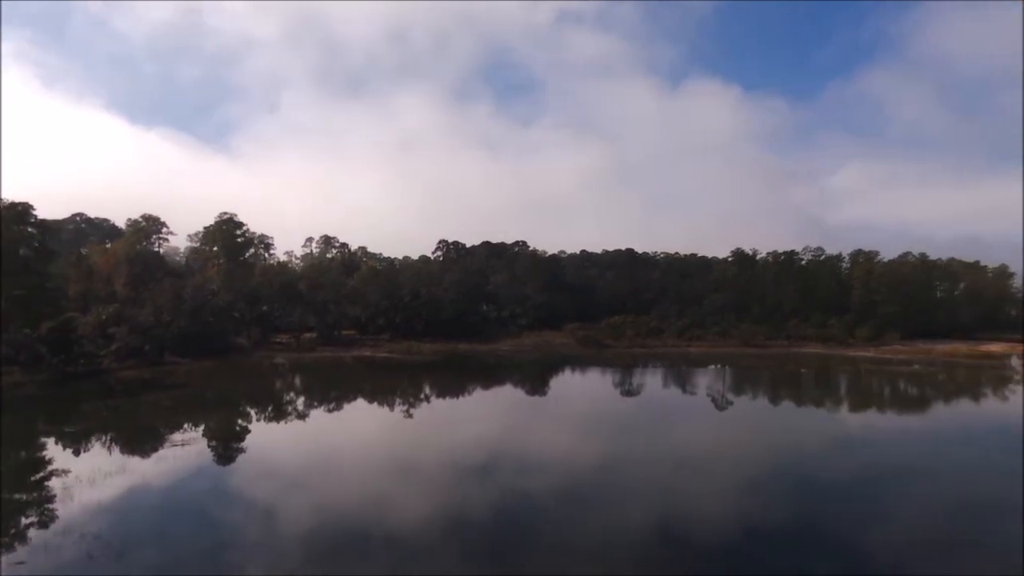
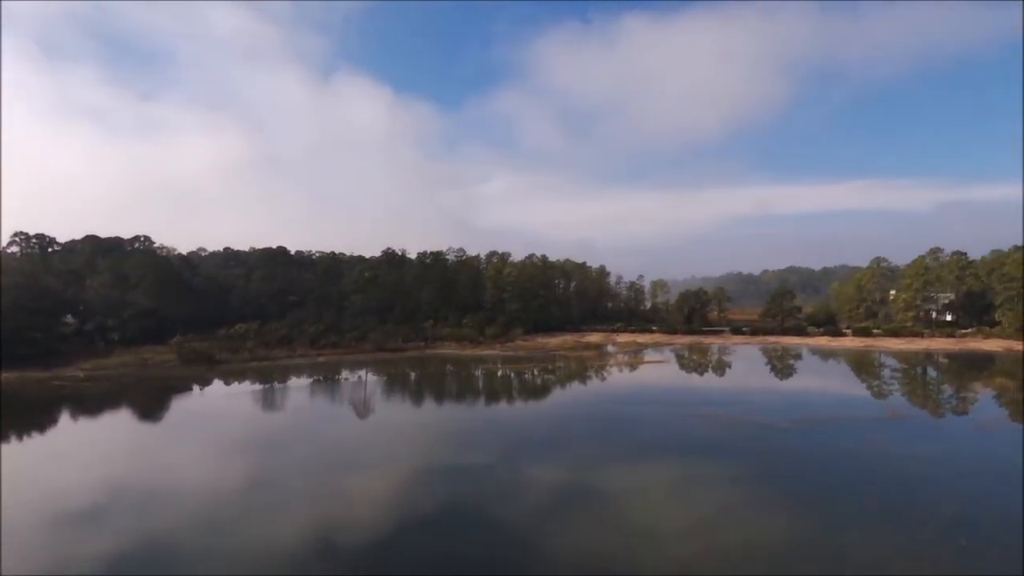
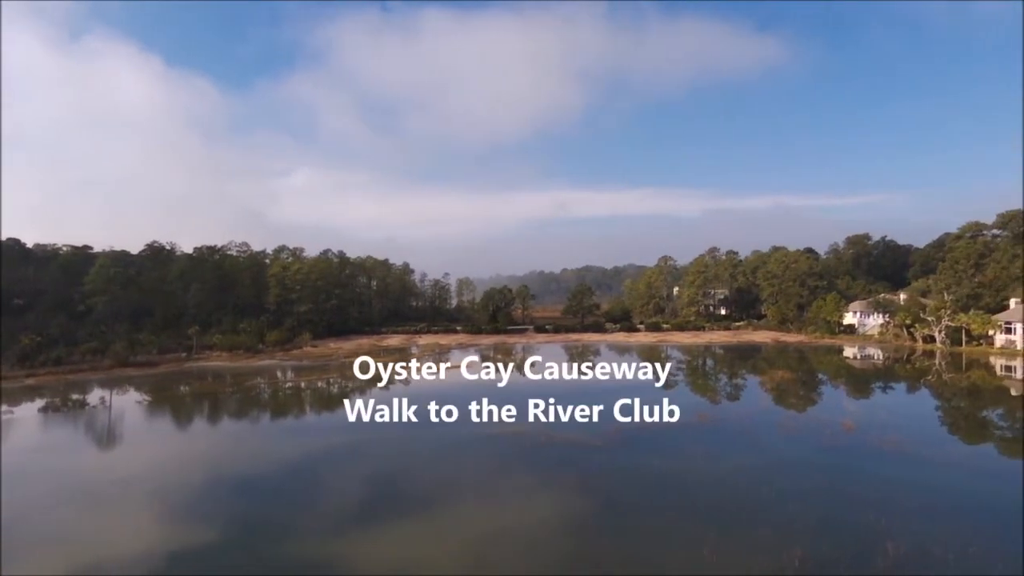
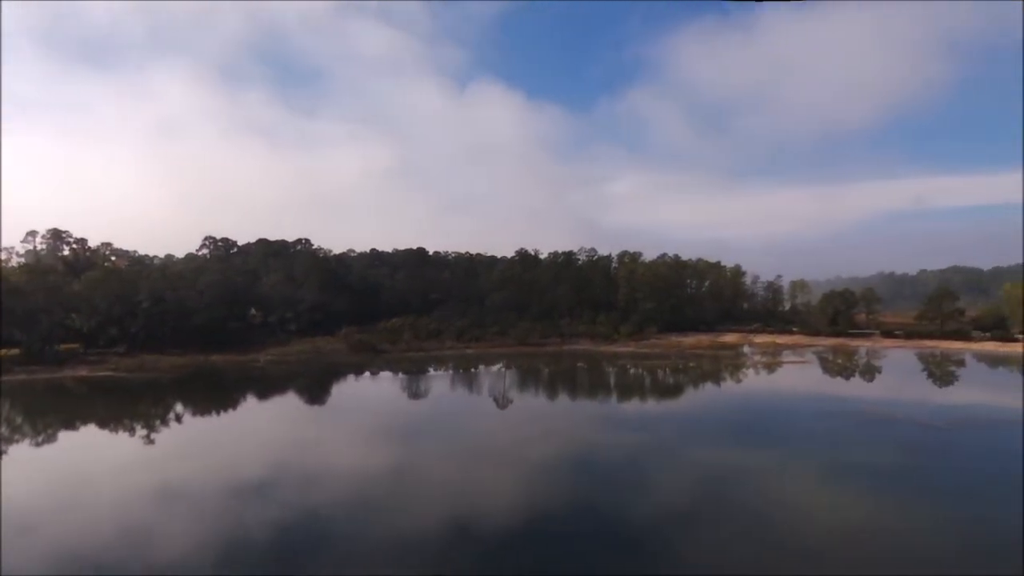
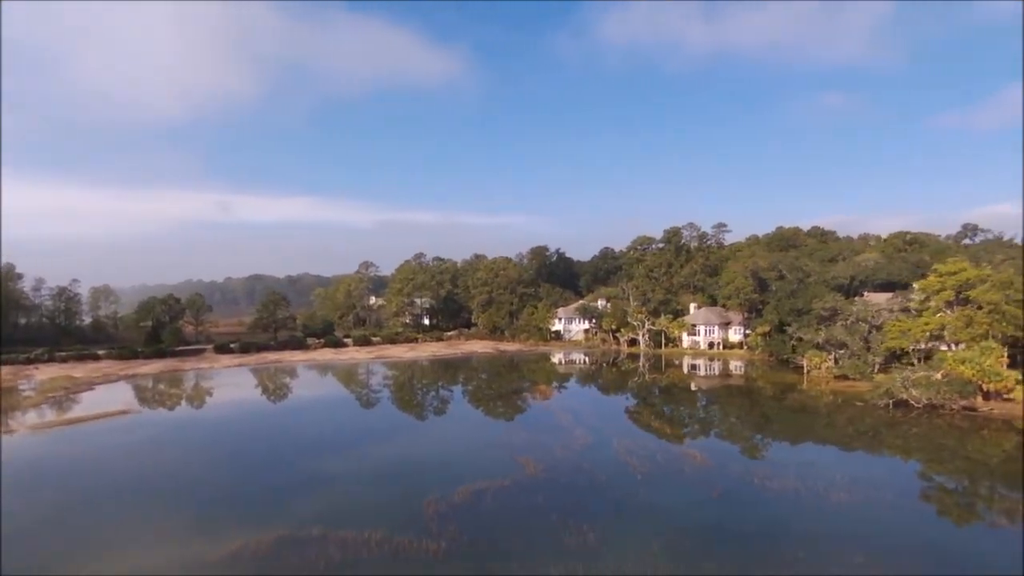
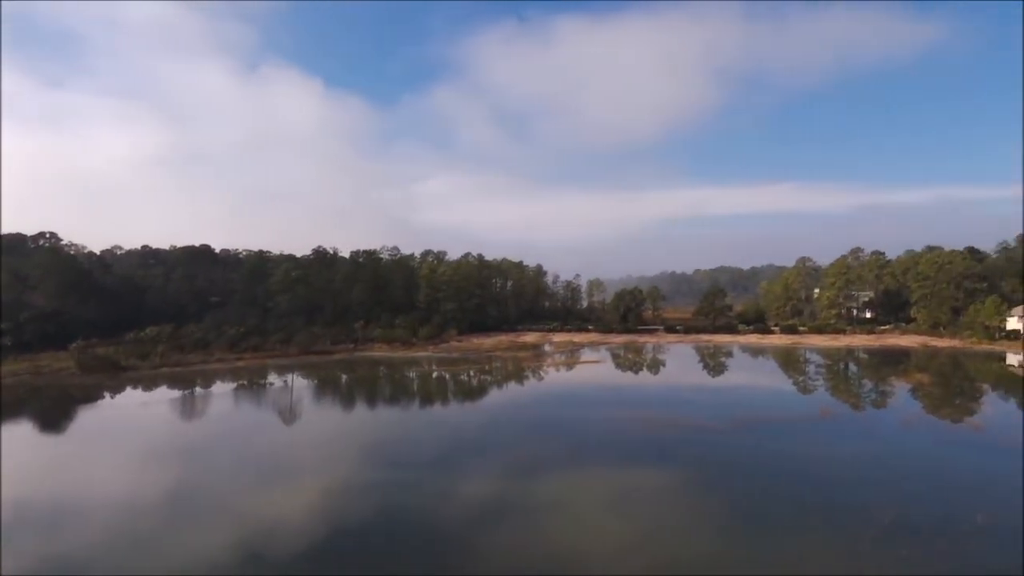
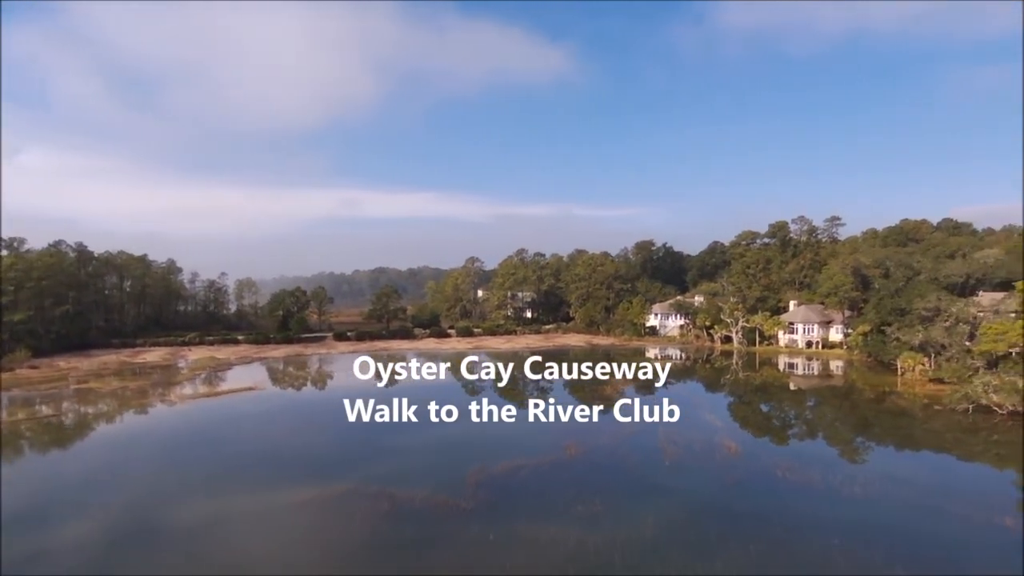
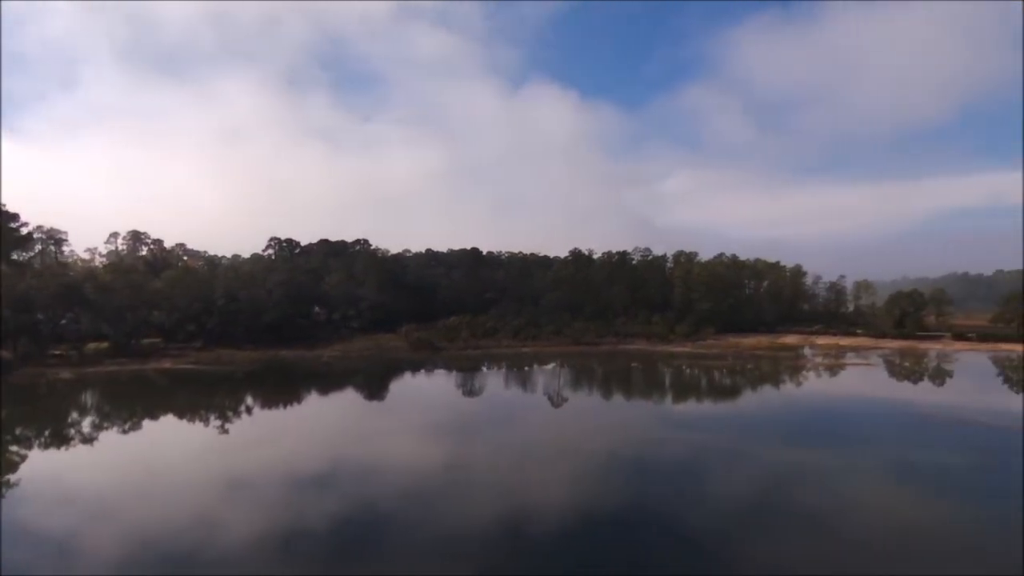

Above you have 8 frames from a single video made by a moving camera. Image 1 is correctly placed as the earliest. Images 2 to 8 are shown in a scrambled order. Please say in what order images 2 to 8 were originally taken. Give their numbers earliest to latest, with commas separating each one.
8, 4, 2, 6, 3, 7, 5
